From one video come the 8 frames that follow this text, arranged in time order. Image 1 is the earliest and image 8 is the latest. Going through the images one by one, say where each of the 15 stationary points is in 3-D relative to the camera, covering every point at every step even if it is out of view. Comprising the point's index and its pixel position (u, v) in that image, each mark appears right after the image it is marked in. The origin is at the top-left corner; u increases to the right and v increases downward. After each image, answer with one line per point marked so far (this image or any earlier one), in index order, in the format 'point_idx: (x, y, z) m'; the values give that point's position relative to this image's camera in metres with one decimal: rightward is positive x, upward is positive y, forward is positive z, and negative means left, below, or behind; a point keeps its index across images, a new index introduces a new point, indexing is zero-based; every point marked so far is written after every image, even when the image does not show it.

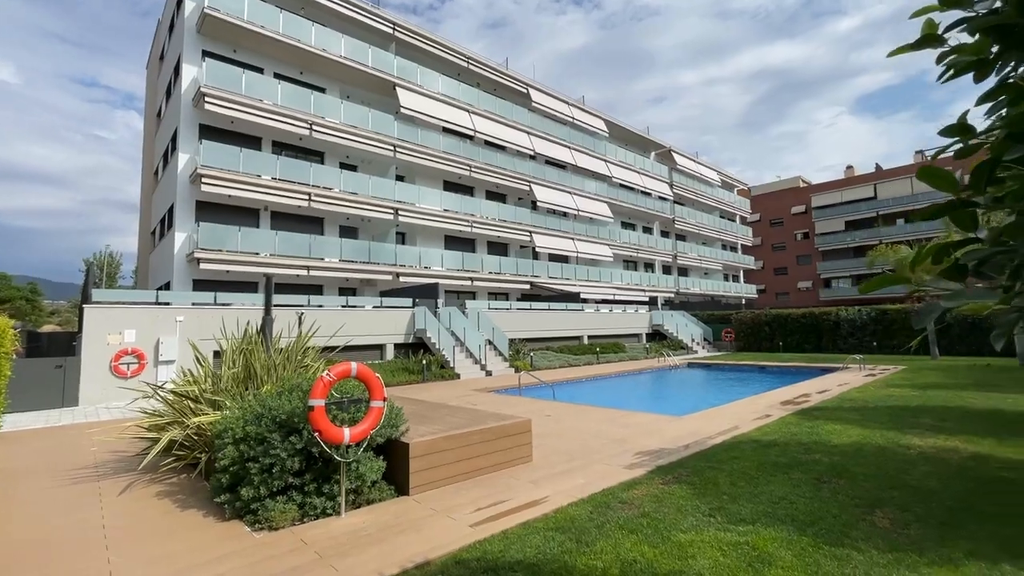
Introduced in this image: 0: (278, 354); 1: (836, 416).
0: (-3.4, -1.0, +7.0) m
1: (+6.5, -2.6, +9.6) m
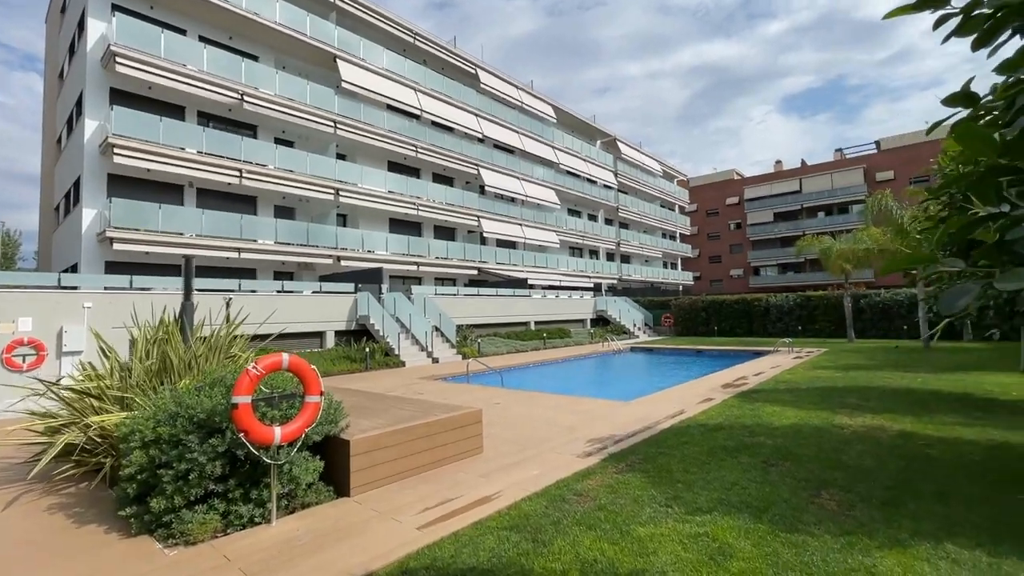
0: (-4.1, -0.7, +6.2) m
1: (+5.5, -2.3, +10.0) m
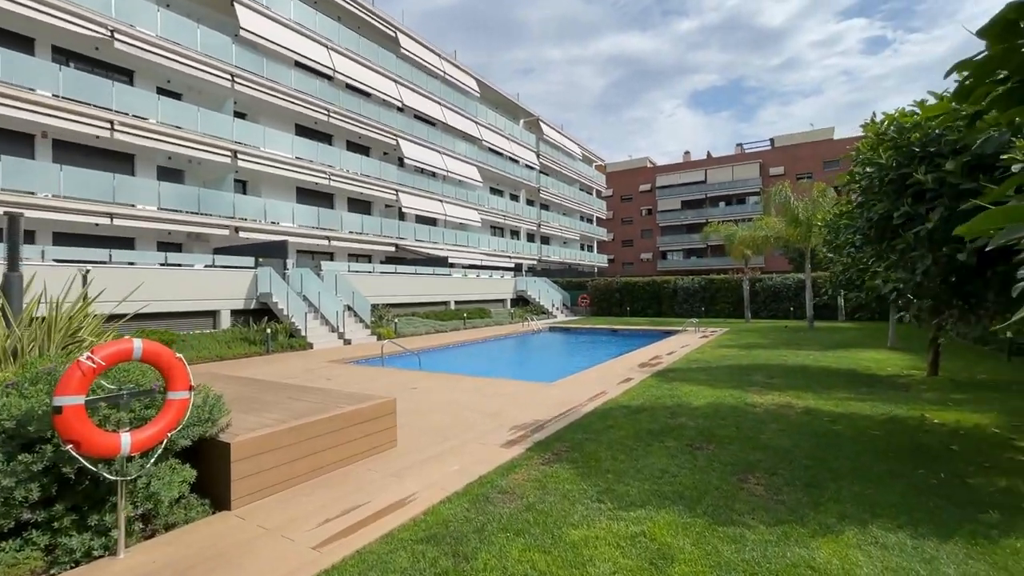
0: (-5.0, -0.4, +4.9) m
1: (+3.8, -1.9, +10.3) m
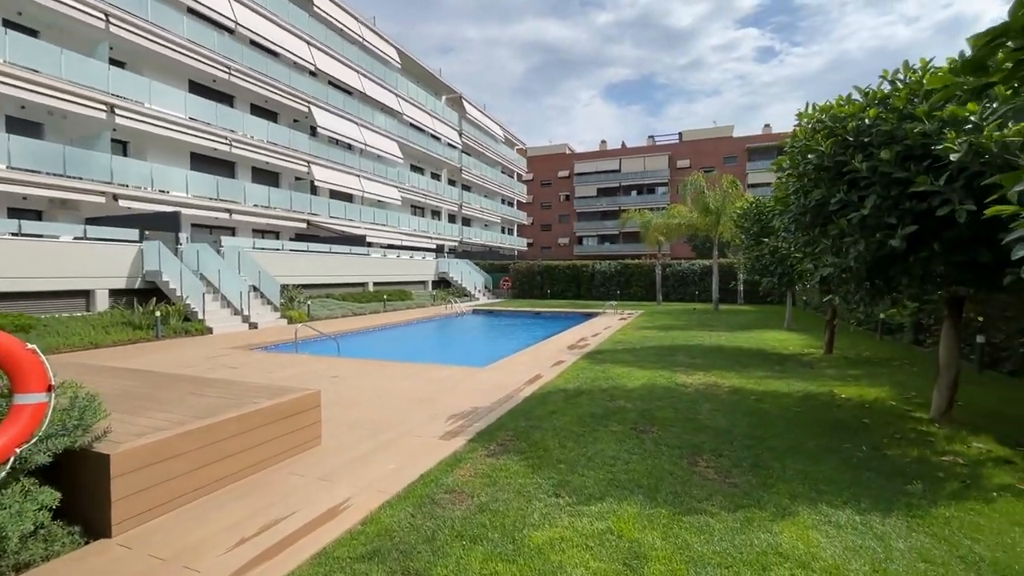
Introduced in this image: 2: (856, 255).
0: (-5.4, -0.1, +3.7) m
1: (+2.3, -1.5, +10.5) m
2: (+3.4, +0.3, +4.8) m
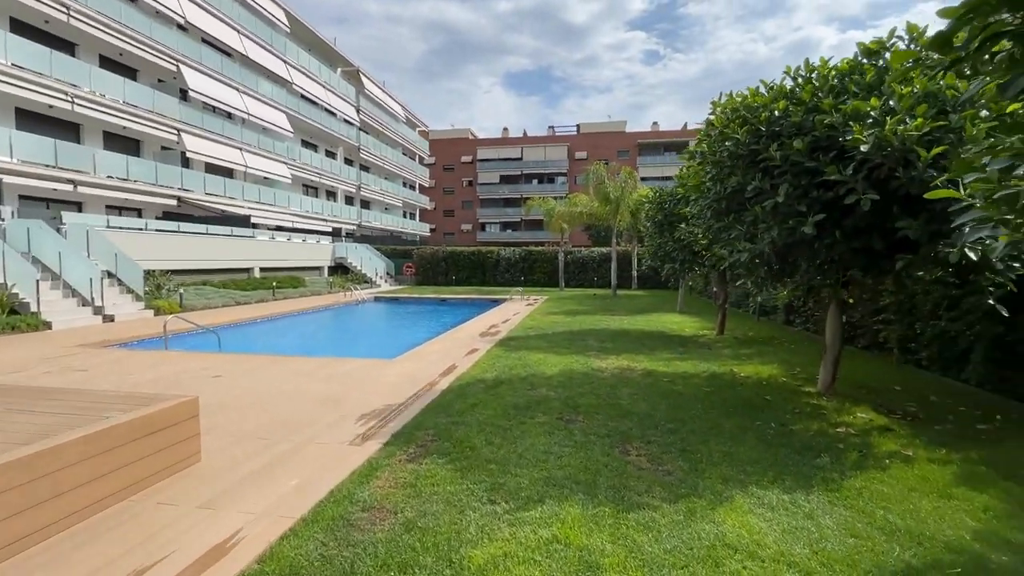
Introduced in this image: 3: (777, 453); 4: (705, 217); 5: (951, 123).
0: (-5.8, -0.1, +2.1) m
1: (+0.4, -1.2, +10.4) m
2: (+2.7, +0.5, +5.0) m
3: (+2.4, -1.5, +4.3) m
4: (+2.6, +1.0, +6.4) m
5: (+3.8, +1.4, +4.2) m
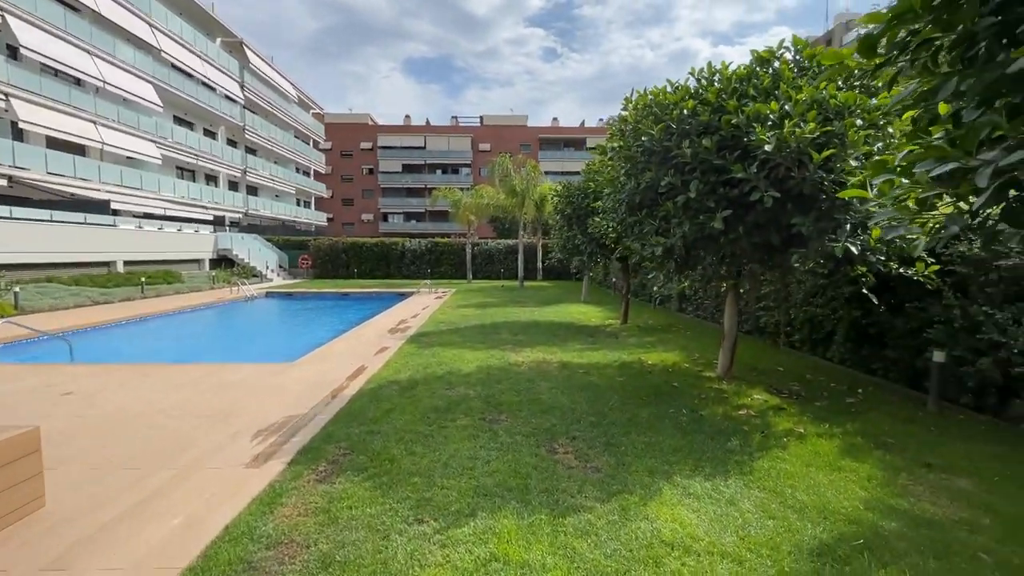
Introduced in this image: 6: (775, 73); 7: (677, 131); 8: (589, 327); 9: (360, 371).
0: (-5.9, -0.2, +0.7) m
1: (-1.5, -1.1, +10.0) m
2: (+1.8, +0.6, +5.1) m
3: (+1.7, -1.4, +4.5) m
4: (+1.4, +1.1, +6.6) m
5: (+3.1, +1.5, +4.6) m
6: (+2.9, +2.3, +5.2) m
7: (+1.8, +1.7, +5.3) m
8: (+2.0, -1.0, +12.0) m
9: (-2.3, -1.3, +7.2) m
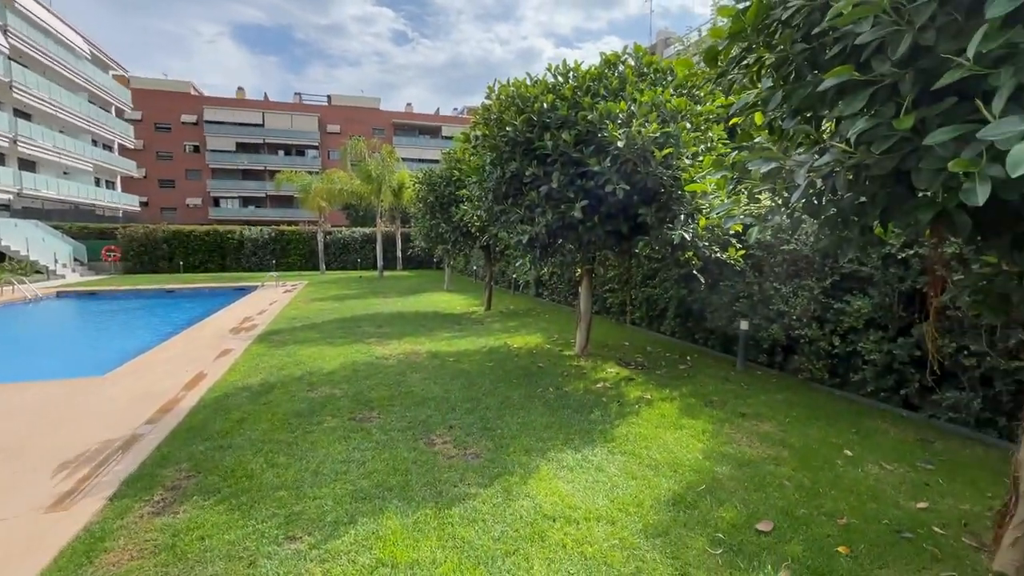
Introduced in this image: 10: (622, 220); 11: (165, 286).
0: (-5.7, -0.3, -1.0) m
1: (-4.1, -0.9, +9.2) m
2: (+0.4, +0.7, +5.4) m
3: (+0.5, -1.3, +4.8) m
4: (-0.4, +1.2, +6.6) m
5: (+1.7, +1.7, +5.2) m
6: (+1.3, +2.5, +5.7) m
7: (+0.3, +1.9, +5.5) m
8: (-1.4, -0.7, +12.1) m
9: (-4.1, -1.2, +6.3) m
10: (+1.3, +0.8, +5.6) m
11: (-14.2, 0.0, +19.5) m
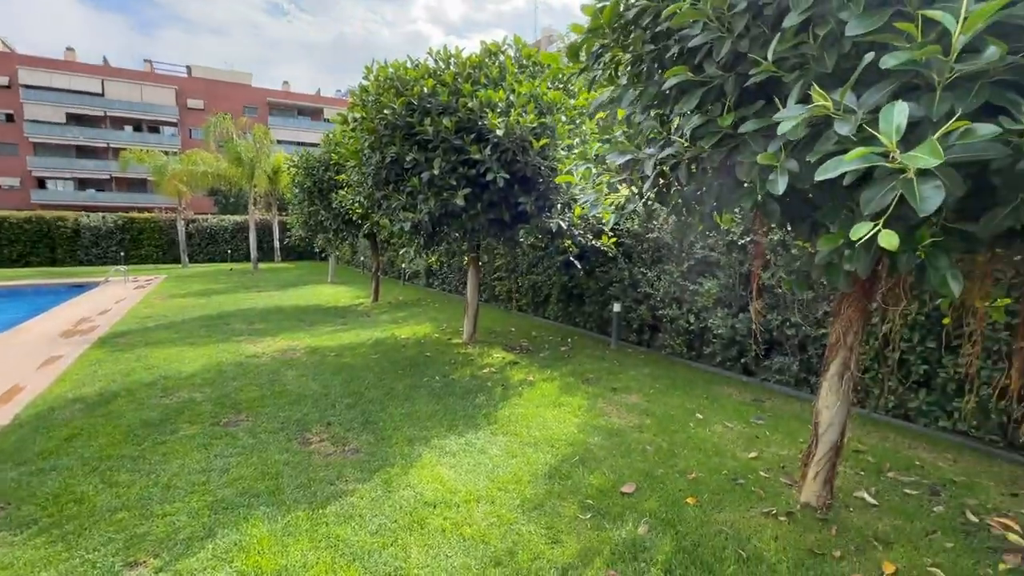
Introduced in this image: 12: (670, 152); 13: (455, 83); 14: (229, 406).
0: (-5.5, -0.5, -2.3) m
1: (-6.1, -0.8, +8.1) m
2: (-0.9, +0.9, +5.3) m
3: (-0.7, -1.2, +4.8) m
4: (-2.0, +1.4, +6.3) m
5: (+0.4, +1.9, +5.4) m
6: (-0.1, +2.7, +5.8) m
7: (-1.0, +2.0, +5.4) m
8: (-4.1, -0.5, +11.5) m
9: (-5.5, -1.2, +5.2) m
10: (-0.1, +0.9, +5.7) m
11: (-18.2, +0.1, +16.0) m
12: (+0.7, +0.6, +2.2) m
13: (-0.6, +2.3, +5.5) m
14: (-2.7, -1.1, +4.7) m
